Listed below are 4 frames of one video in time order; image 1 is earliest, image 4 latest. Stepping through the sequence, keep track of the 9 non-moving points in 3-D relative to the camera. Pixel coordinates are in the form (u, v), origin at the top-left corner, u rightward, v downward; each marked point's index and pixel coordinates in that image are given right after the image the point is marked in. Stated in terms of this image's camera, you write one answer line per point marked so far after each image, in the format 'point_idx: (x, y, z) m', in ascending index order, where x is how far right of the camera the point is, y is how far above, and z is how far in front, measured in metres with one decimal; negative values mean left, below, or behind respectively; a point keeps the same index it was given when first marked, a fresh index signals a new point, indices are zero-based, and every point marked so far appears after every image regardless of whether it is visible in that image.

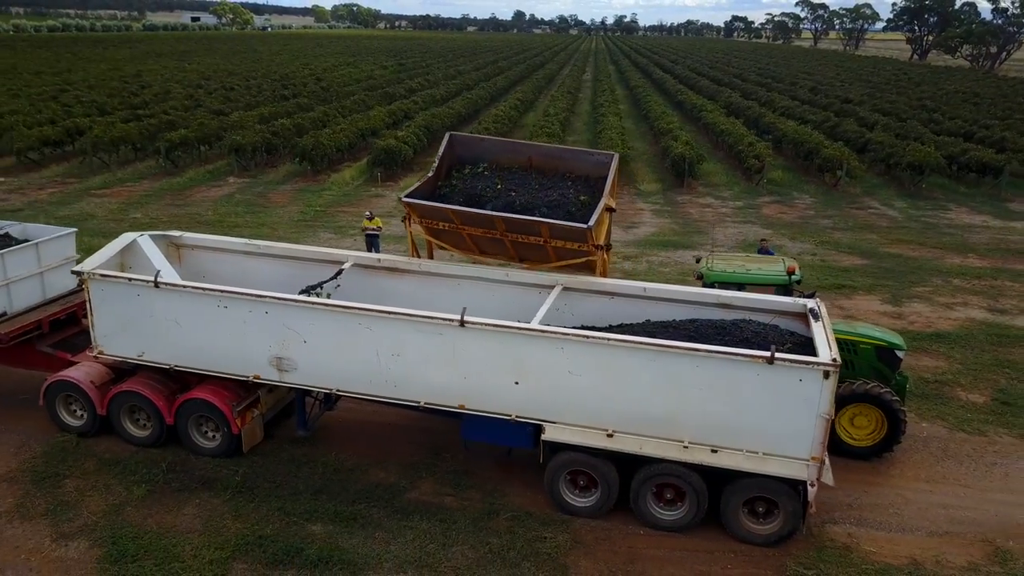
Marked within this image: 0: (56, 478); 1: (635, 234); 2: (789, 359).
0: (-4.3, -1.8, +7.8) m
1: (+2.7, +1.2, +17.8) m
2: (+2.2, -0.5, +6.5) m
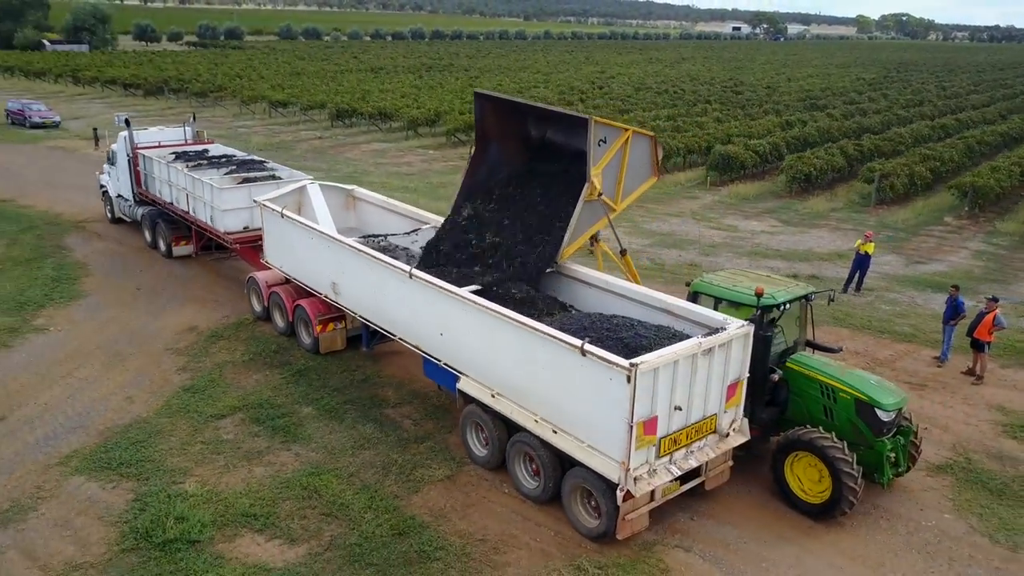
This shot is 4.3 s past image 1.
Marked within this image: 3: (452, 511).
0: (-4.0, -0.7, +11.4) m
1: (+7.7, +0.3, +15.7) m
2: (+0.7, -0.5, +6.6) m
3: (-0.5, -2.0, +7.5) m
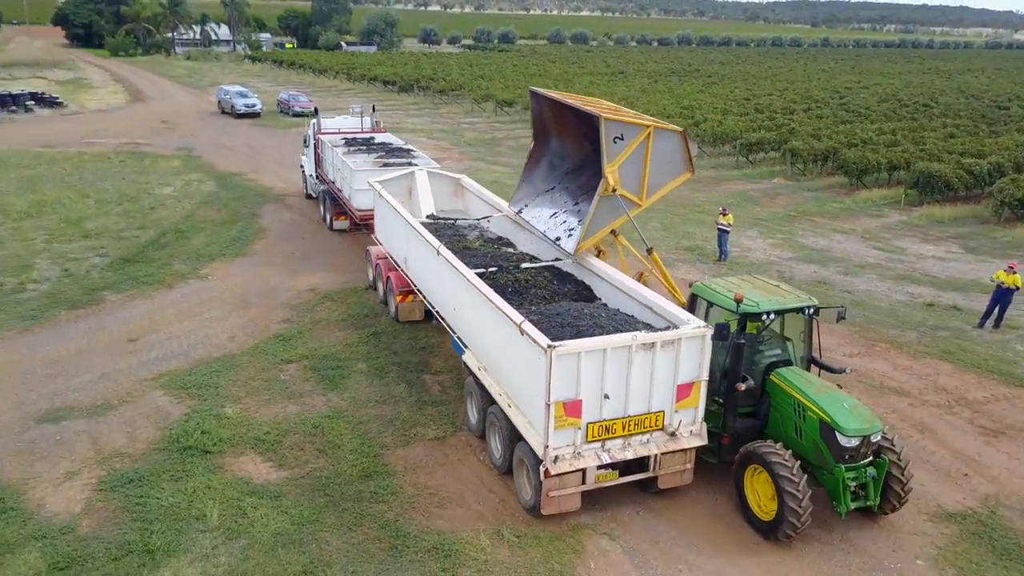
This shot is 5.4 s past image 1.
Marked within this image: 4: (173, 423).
0: (-2.9, -0.2, +13.0) m
1: (+9.6, -0.4, +13.5) m
2: (+0.2, -0.4, +7.0) m
3: (-0.9, -1.8, +8.2) m
4: (-3.7, -1.5, +9.0) m
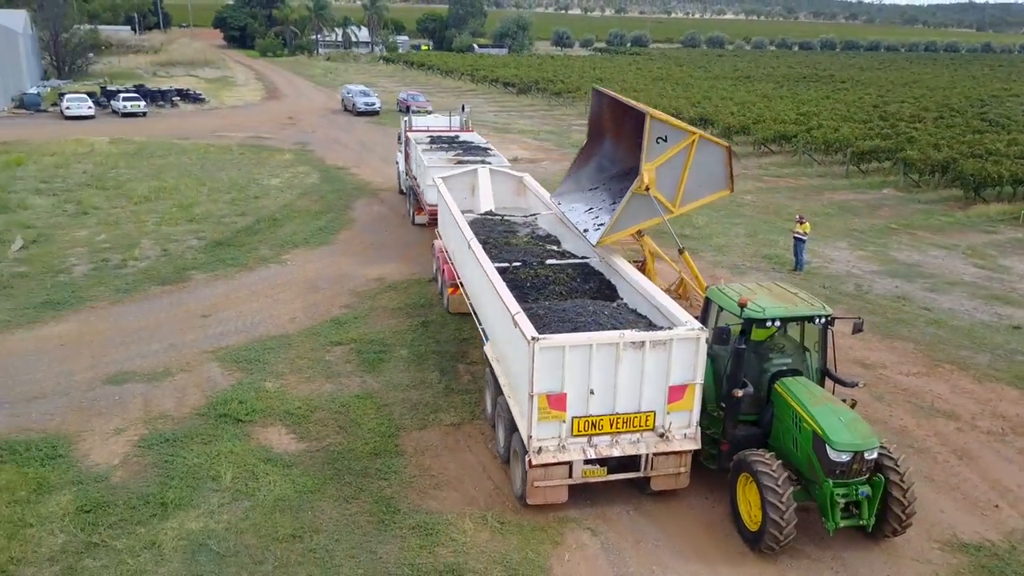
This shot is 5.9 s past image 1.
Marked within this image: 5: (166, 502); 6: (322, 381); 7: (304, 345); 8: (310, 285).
0: (-2.0, 0.0, +13.5) m
1: (+10.4, -0.9, +12.1) m
2: (+0.1, -0.3, +7.1) m
3: (-0.8, -1.7, +8.5) m
4: (-3.5, -1.2, +9.7) m
5: (-3.1, -1.9, +7.4) m
6: (-2.3, -1.1, +10.1) m
7: (-2.8, -0.8, +11.2) m
8: (-3.3, 0.0, +13.7) m
